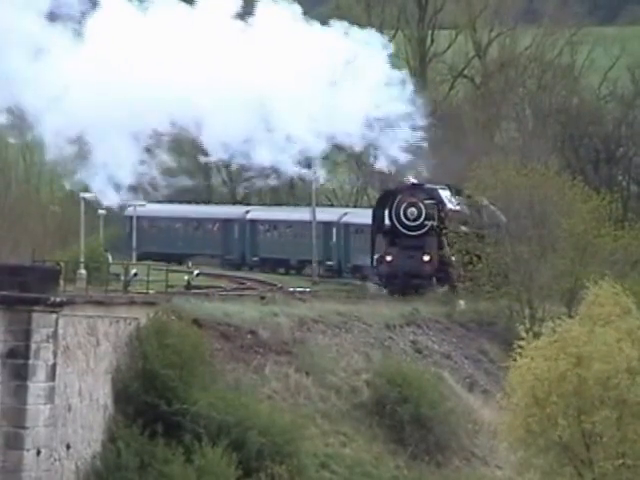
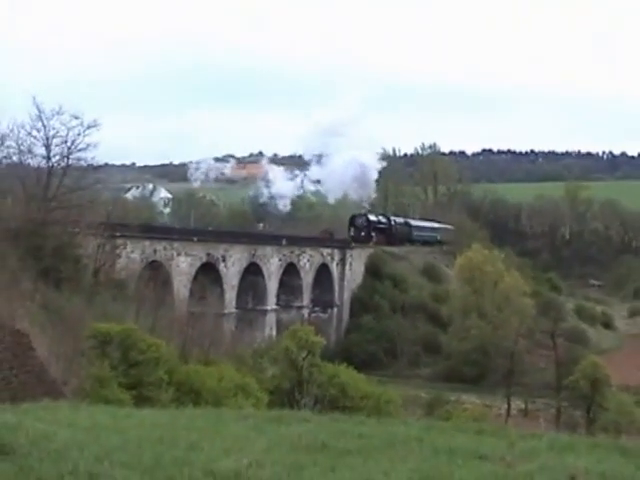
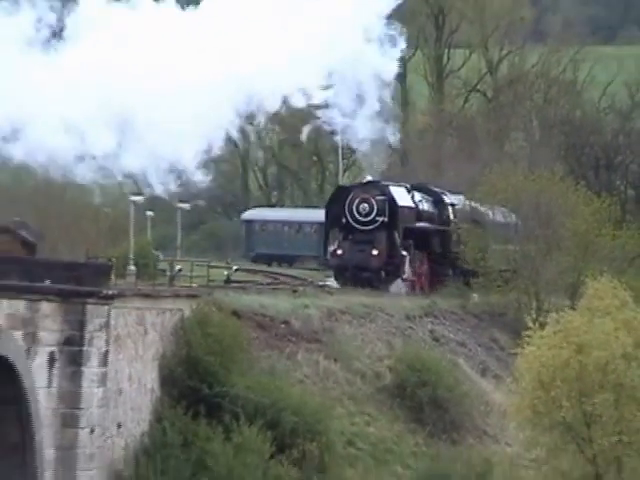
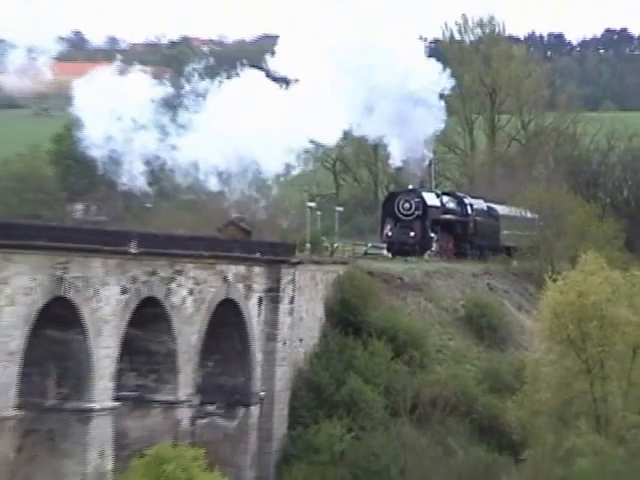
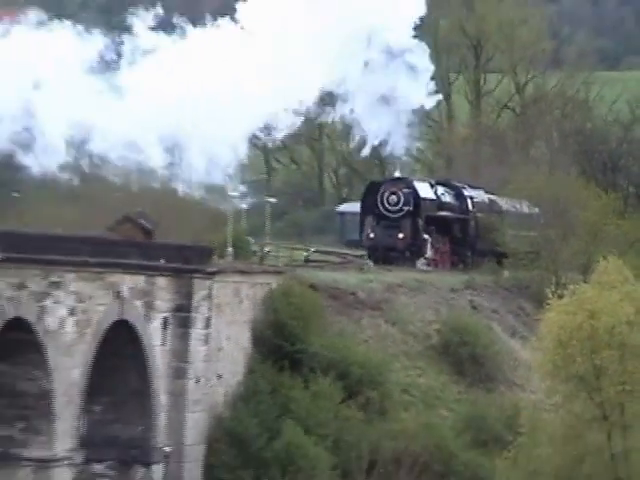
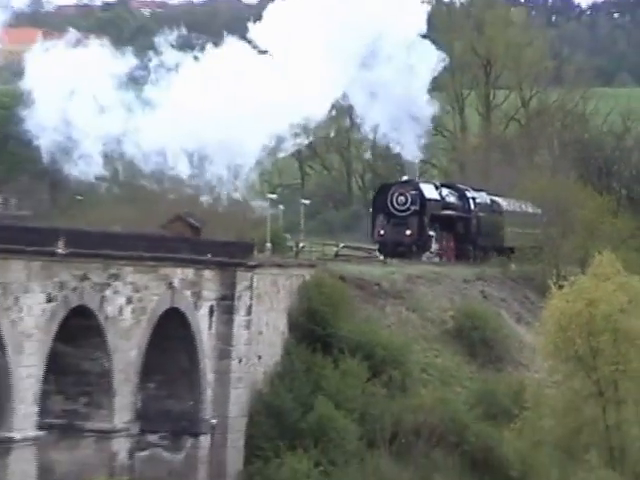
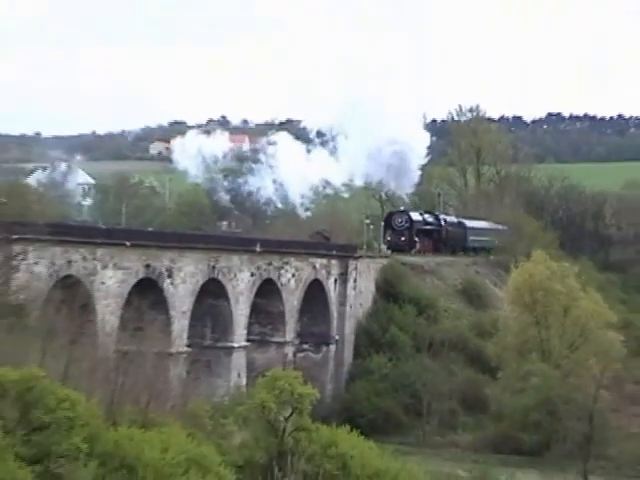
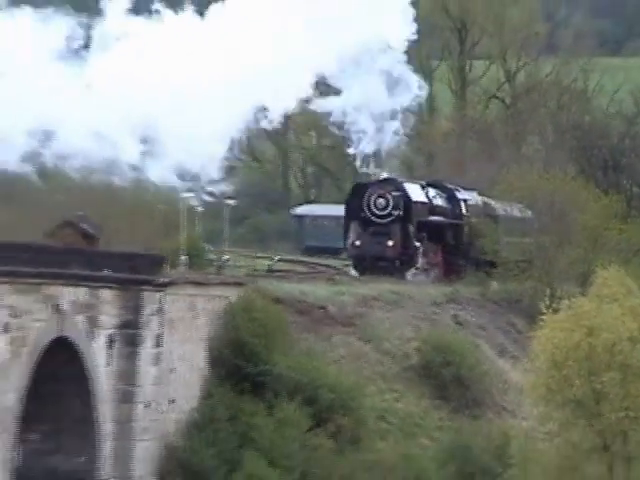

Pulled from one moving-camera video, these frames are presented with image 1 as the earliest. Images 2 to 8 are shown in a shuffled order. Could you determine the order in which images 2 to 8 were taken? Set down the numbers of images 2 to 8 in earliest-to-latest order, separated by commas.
3, 8, 5, 6, 4, 7, 2
